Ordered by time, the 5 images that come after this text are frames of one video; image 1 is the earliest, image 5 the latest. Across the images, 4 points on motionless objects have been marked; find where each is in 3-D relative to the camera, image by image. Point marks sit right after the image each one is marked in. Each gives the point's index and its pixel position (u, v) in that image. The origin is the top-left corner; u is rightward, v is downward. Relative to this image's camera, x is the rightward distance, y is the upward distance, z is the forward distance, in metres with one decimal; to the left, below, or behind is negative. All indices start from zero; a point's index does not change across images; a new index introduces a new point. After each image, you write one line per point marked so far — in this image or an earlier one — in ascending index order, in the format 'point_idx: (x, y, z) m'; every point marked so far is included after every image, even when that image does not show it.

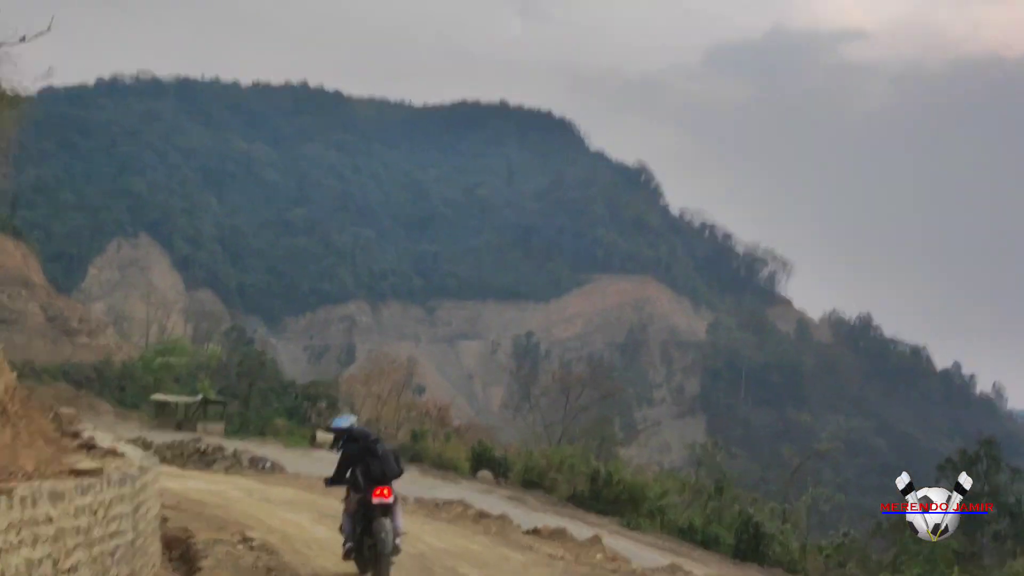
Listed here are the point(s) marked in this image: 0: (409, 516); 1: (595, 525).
0: (-1.6, -3.9, +14.3) m
1: (+1.9, -5.0, +18.3) m
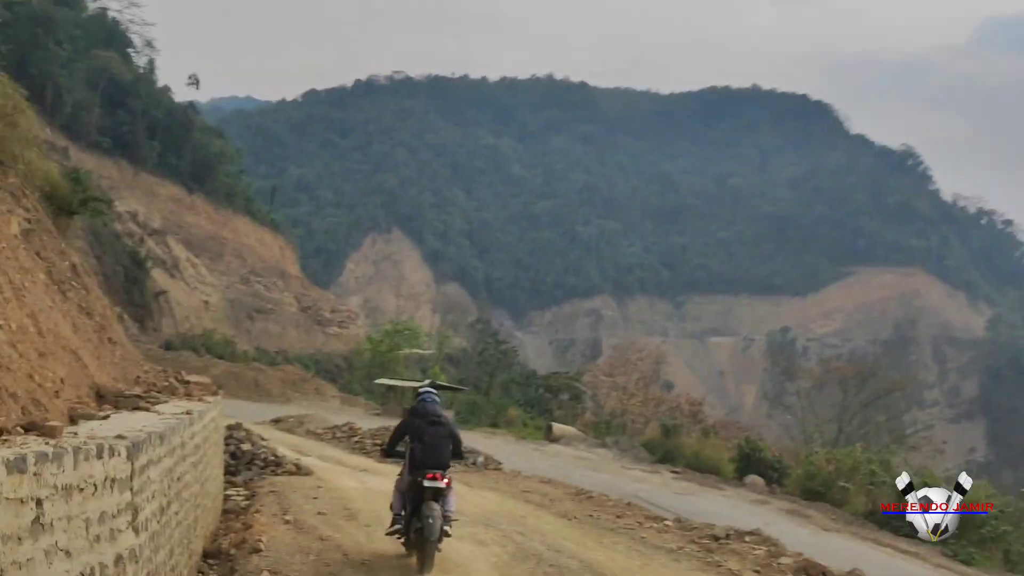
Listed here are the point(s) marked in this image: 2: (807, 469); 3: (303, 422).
0: (+2.0, -3.3, +11.4) m
1: (+6.5, -4.4, +14.3) m
2: (+6.1, -3.7, +18.0) m
3: (-4.7, -3.0, +20.0) m
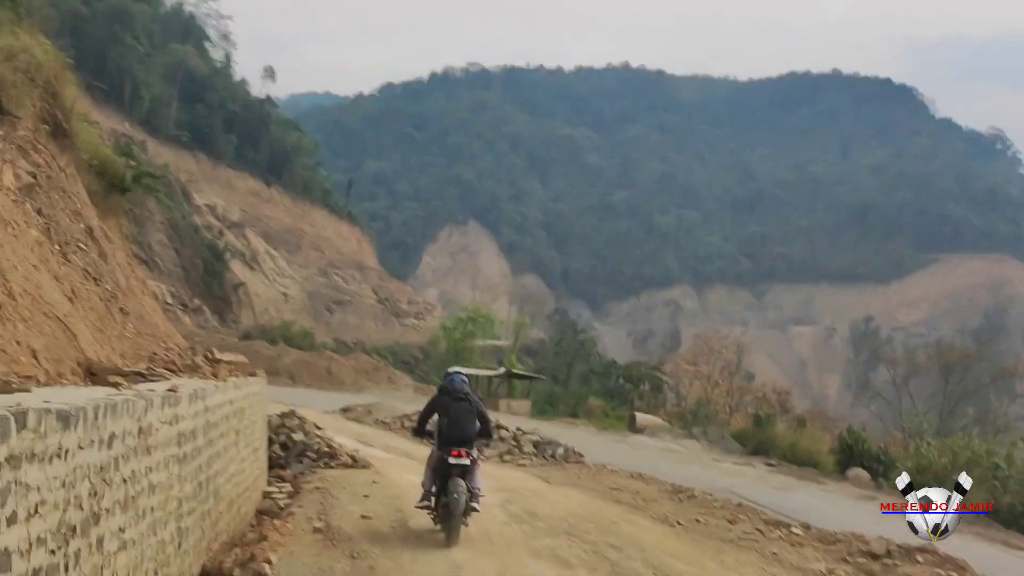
0: (+3.0, -3.0, +10.4) m
1: (+7.7, -4.0, +12.9) m
2: (+7.6, -3.3, +16.6) m
3: (-3.0, -2.7, +19.5) m
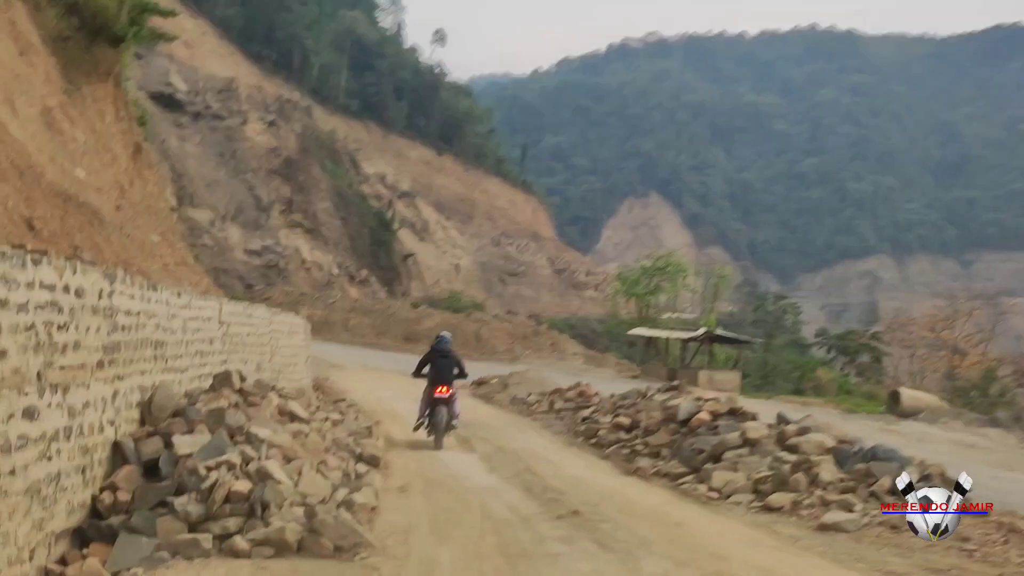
0: (+4.6, -2.2, +5.8) m
1: (+9.7, -3.0, +7.3) m
2: (+10.4, -2.2, +10.9) m
3: (+0.6, -1.8, +15.9) m
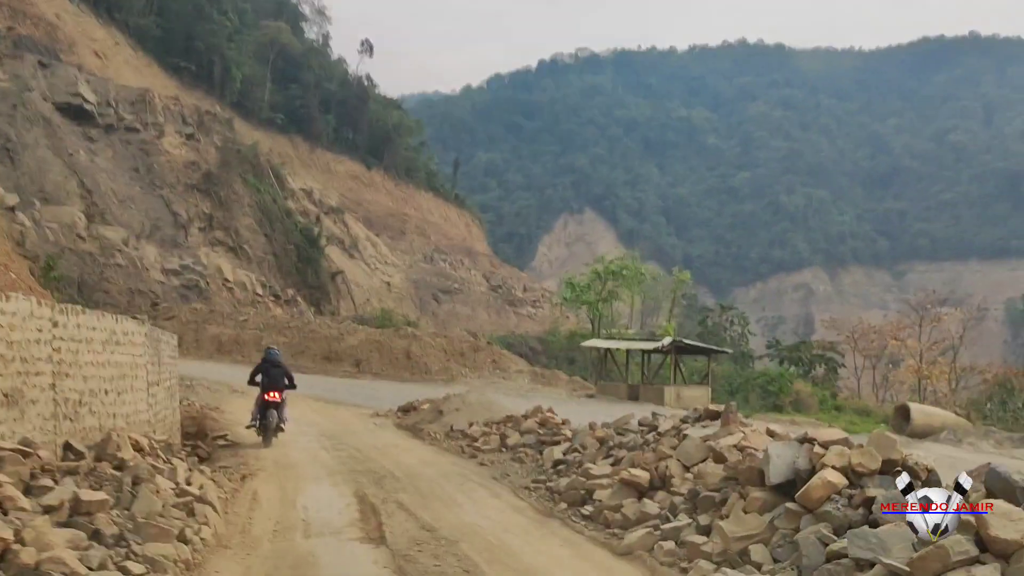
0: (+4.3, -2.1, +4.4) m
1: (+9.4, -2.8, +6.3) m
2: (+9.7, -2.2, +10.0) m
3: (-0.4, -2.0, +14.2) m
